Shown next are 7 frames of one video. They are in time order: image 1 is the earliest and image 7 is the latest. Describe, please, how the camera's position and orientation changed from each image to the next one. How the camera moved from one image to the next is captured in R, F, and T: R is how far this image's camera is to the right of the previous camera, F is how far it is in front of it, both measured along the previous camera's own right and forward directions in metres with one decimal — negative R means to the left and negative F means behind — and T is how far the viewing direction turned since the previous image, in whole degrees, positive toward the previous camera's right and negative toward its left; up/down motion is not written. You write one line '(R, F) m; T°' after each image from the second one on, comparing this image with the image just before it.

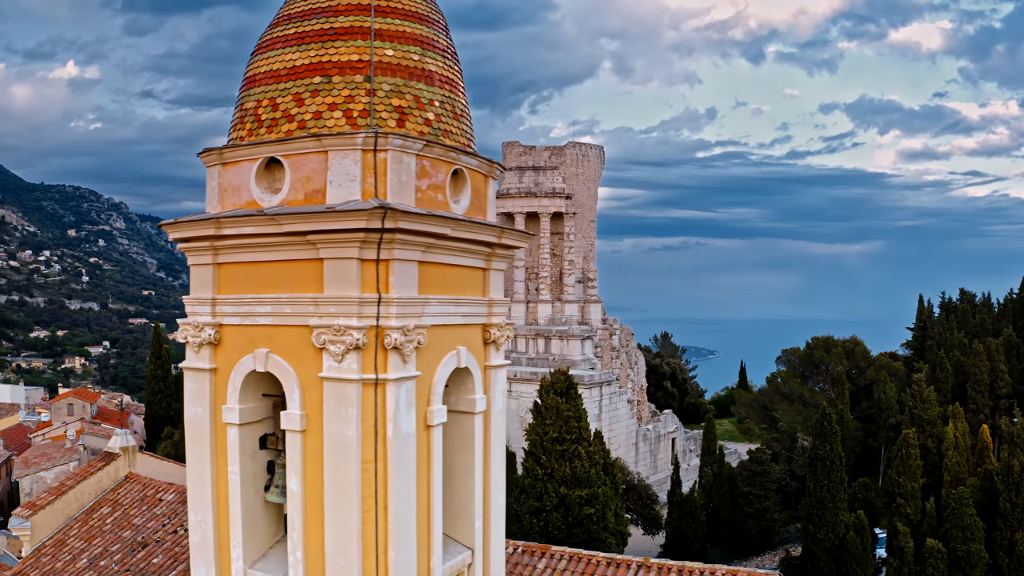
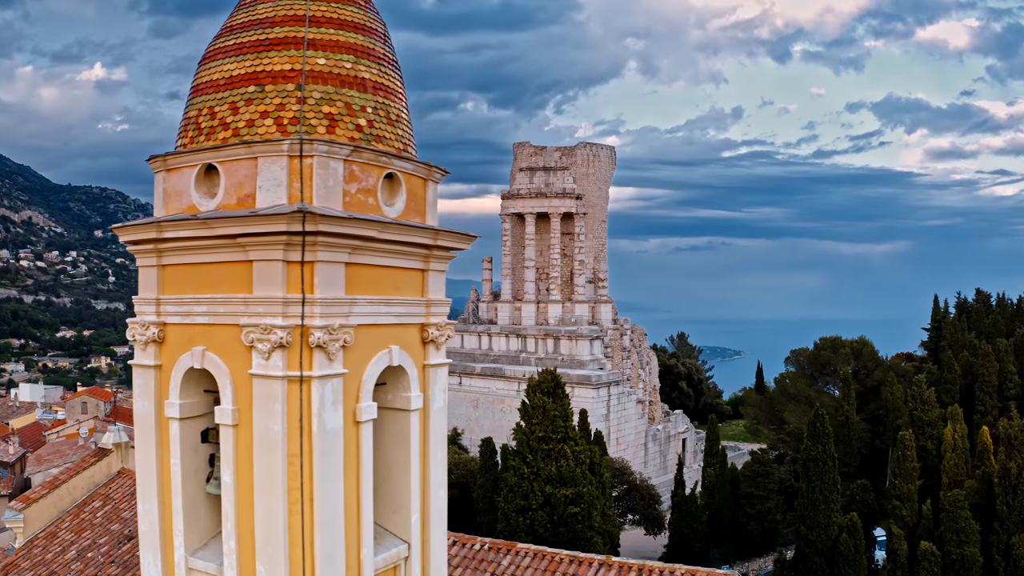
(+0.5, -0.1) m; -1°
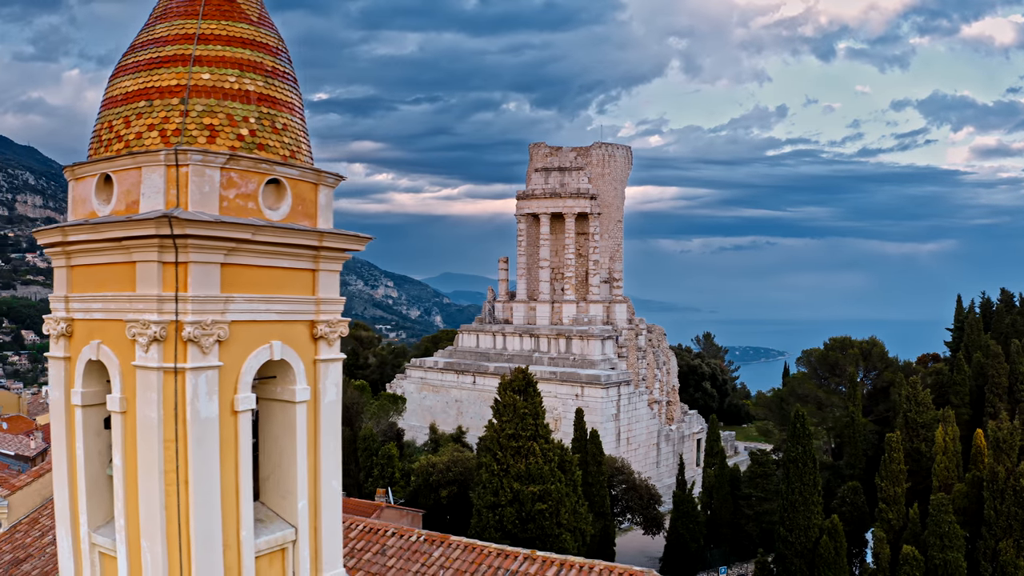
(+1.0, -0.3) m; -2°
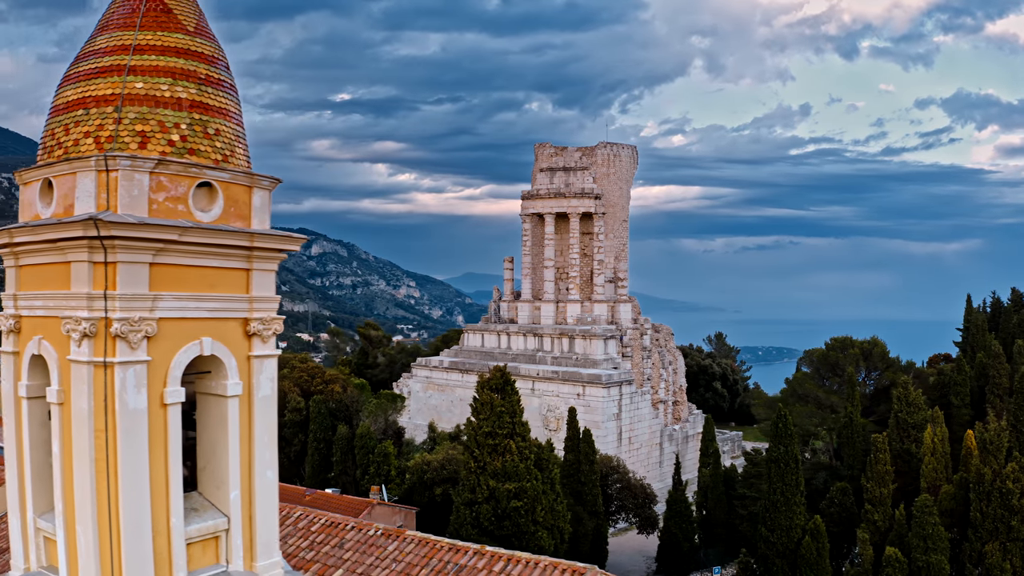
(+0.7, -0.2) m; -1°
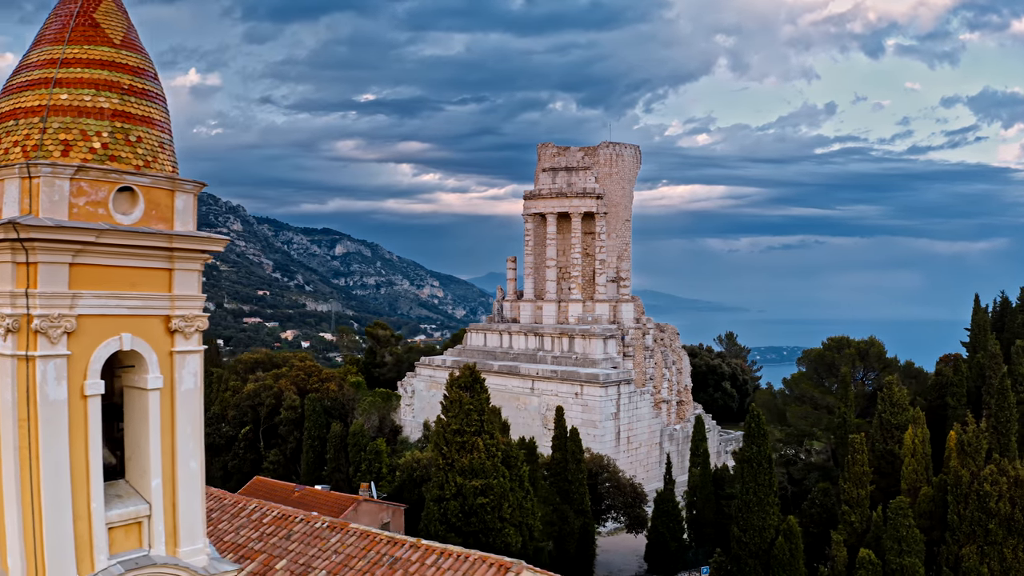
(+0.8, -0.3) m; -1°
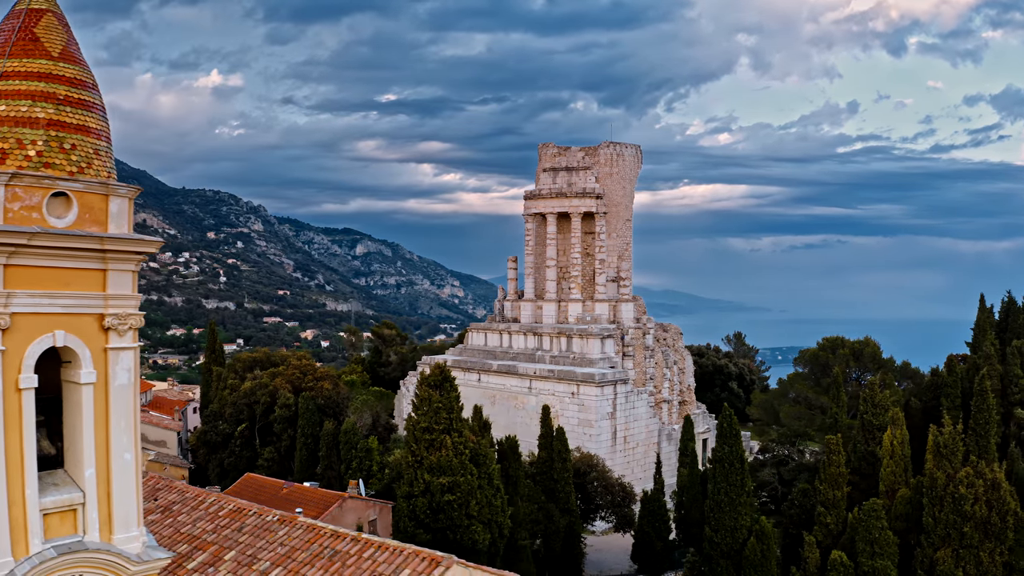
(+0.8, -0.3) m; -1°
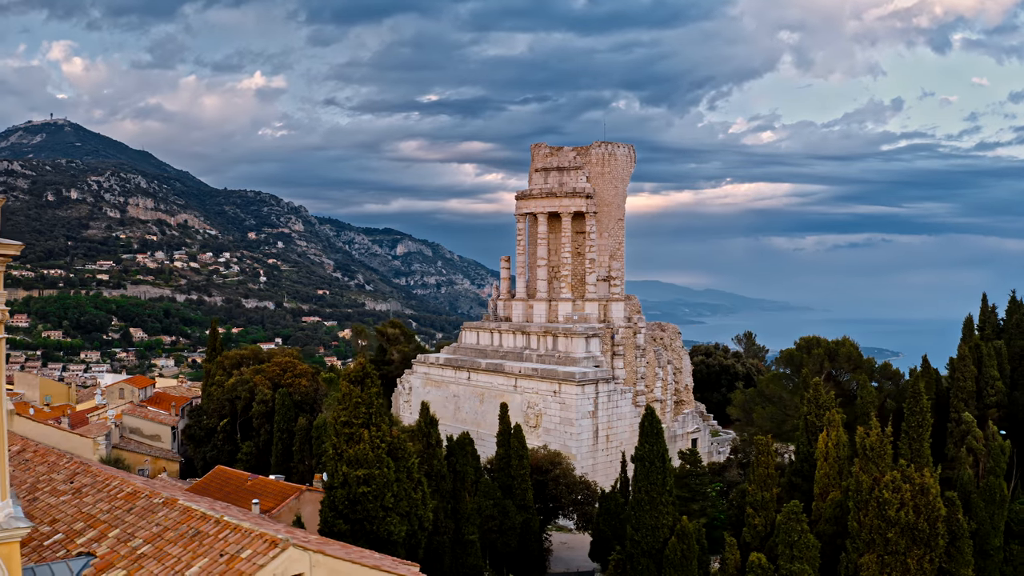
(+1.9, -0.7) m; -1°
